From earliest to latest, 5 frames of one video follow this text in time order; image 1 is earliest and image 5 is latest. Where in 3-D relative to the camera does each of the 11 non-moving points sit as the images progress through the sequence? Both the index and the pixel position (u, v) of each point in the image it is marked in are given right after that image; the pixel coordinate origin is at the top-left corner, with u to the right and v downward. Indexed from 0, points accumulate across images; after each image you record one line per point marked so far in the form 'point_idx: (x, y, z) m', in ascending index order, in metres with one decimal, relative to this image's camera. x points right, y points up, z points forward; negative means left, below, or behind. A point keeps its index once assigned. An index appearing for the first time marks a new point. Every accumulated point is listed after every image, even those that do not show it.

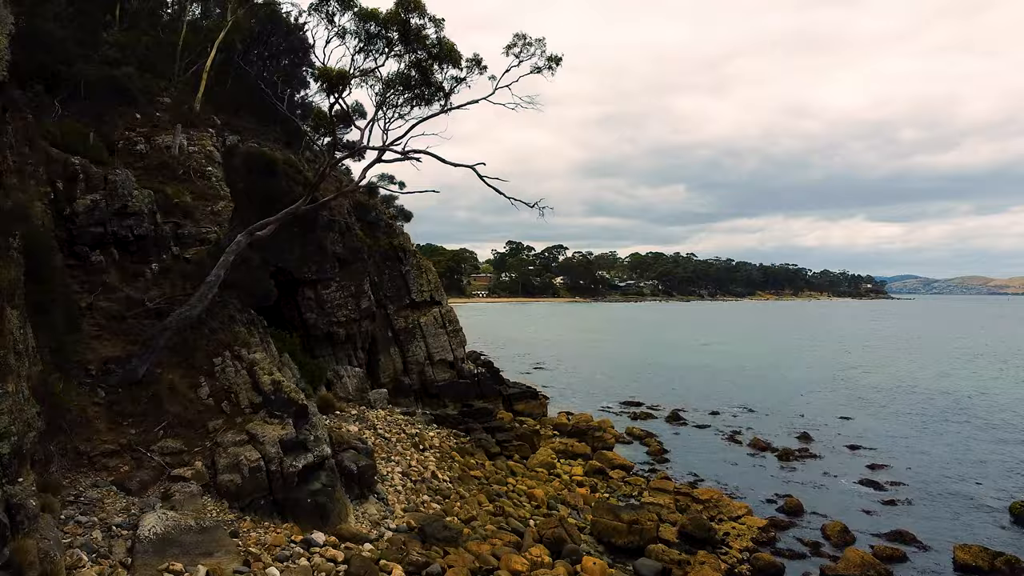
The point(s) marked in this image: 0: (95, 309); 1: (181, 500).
0: (-12.2, -0.6, +14.9) m
1: (-7.7, -4.9, +11.9) m
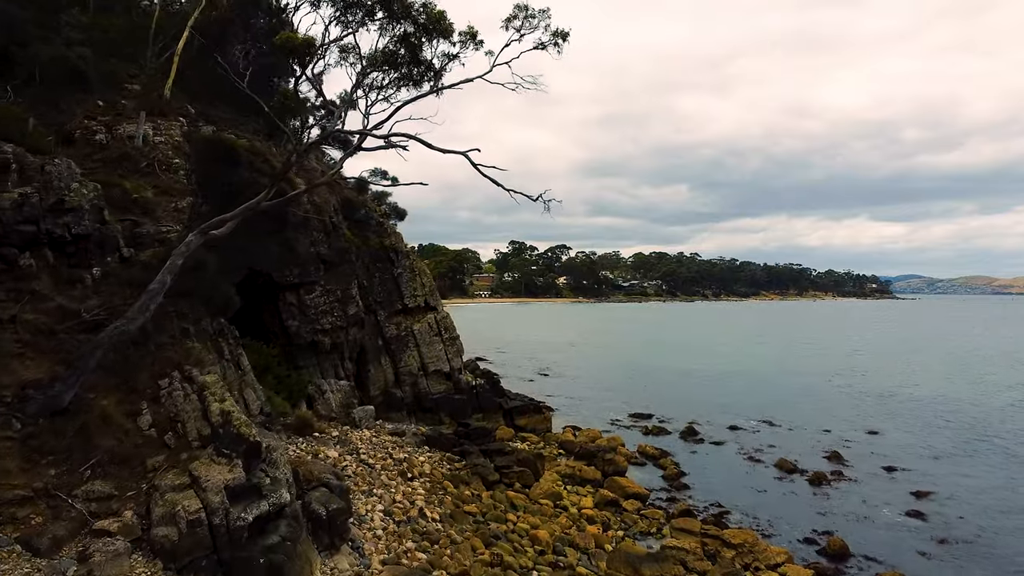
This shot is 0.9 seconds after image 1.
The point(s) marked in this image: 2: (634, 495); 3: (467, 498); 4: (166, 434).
0: (-12.2, -0.9, +12.6) m
1: (-7.7, -5.2, +9.5) m
2: (+4.5, -7.6, +18.7) m
3: (-1.4, -6.8, +16.5) m
4: (-8.2, -3.5, +12.1) m
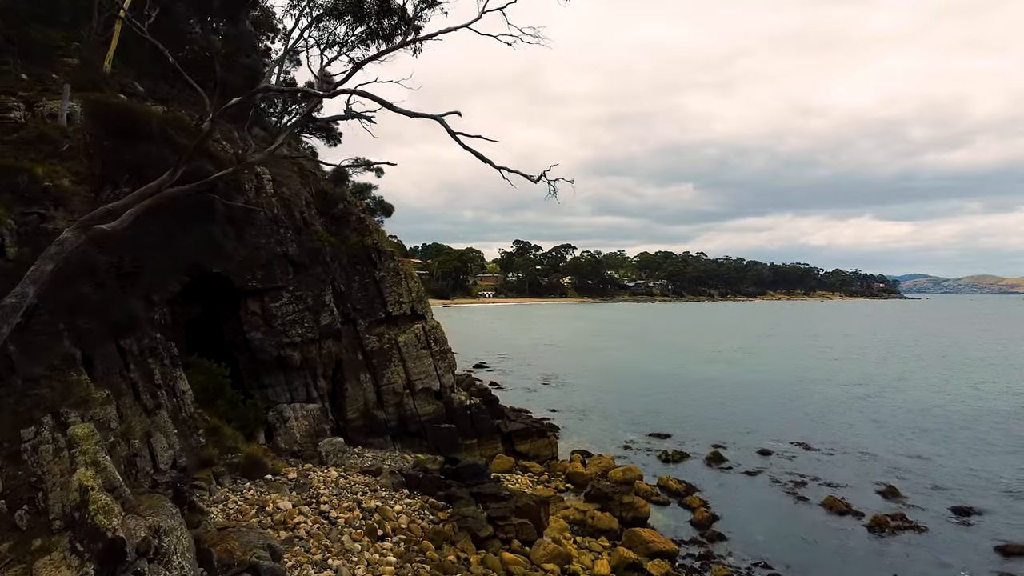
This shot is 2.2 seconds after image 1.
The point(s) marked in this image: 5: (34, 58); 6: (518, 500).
0: (-12.3, -1.1, +9.1) m
1: (-7.9, -5.4, +6.1) m
2: (+4.4, -7.9, +15.1) m
3: (-1.5, -7.0, +12.9) m
4: (-8.4, -3.7, +8.6) m
5: (-17.8, +8.6, +19.0) m
6: (+0.2, -6.7, +16.1) m
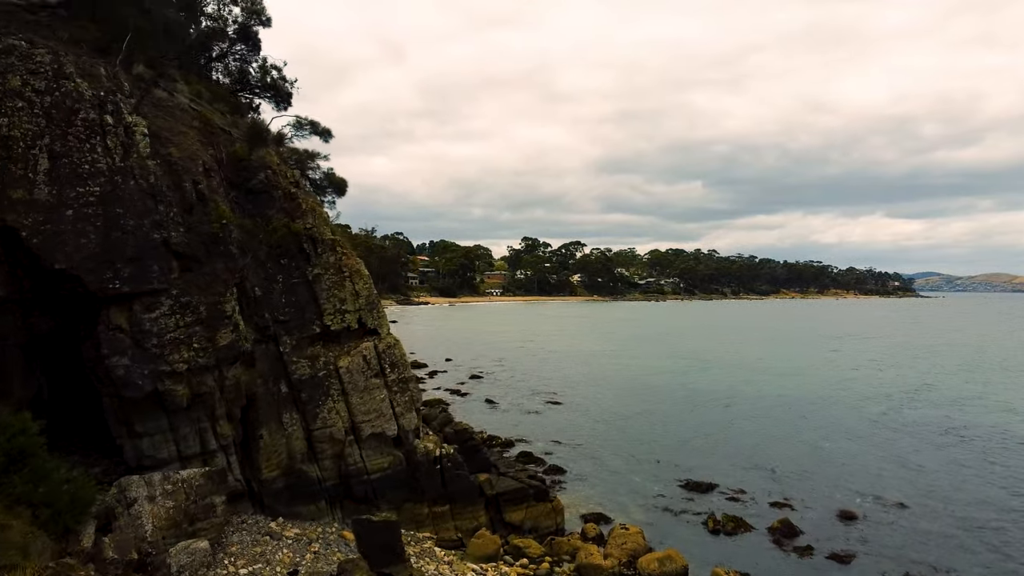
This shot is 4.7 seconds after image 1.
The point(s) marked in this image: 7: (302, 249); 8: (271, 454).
0: (-13.0, -1.3, +2.5) m
1: (-8.6, -5.6, -0.6) m
2: (+3.9, -8.0, +8.2) m
3: (-2.1, -7.2, +6.1) m
4: (-9.0, -3.9, +1.9) m
5: (-18.3, +8.5, +12.4) m
6: (-0.3, -6.9, +9.3) m
7: (-7.0, +1.3, +17.2) m
8: (-7.4, -5.1, +15.6) m
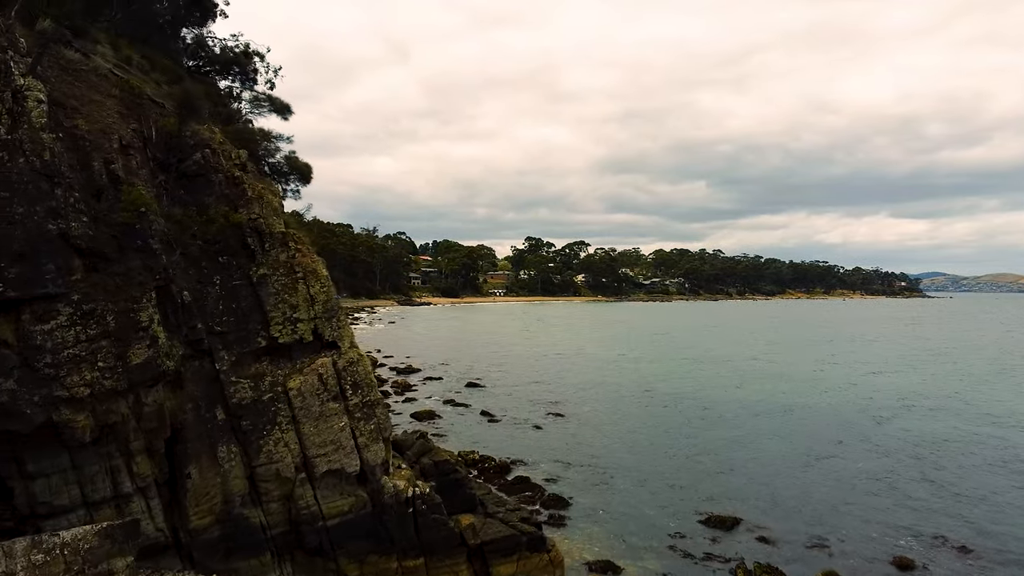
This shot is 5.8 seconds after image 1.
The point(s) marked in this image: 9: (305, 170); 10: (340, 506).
0: (-13.4, -1.4, -0.5) m
1: (-9.0, -5.7, -3.6) m
2: (+3.5, -8.1, +5.2) m
3: (-2.5, -7.3, +3.1) m
4: (-9.4, -4.0, -1.1) m
5: (-18.6, +8.5, +9.5) m
6: (-0.7, -7.0, +6.3) m
7: (-7.3, +1.2, +14.2) m
8: (-7.7, -5.2, +12.6) m
9: (-7.7, +4.6, +19.3) m
10: (-4.5, -5.7, +13.6) m
